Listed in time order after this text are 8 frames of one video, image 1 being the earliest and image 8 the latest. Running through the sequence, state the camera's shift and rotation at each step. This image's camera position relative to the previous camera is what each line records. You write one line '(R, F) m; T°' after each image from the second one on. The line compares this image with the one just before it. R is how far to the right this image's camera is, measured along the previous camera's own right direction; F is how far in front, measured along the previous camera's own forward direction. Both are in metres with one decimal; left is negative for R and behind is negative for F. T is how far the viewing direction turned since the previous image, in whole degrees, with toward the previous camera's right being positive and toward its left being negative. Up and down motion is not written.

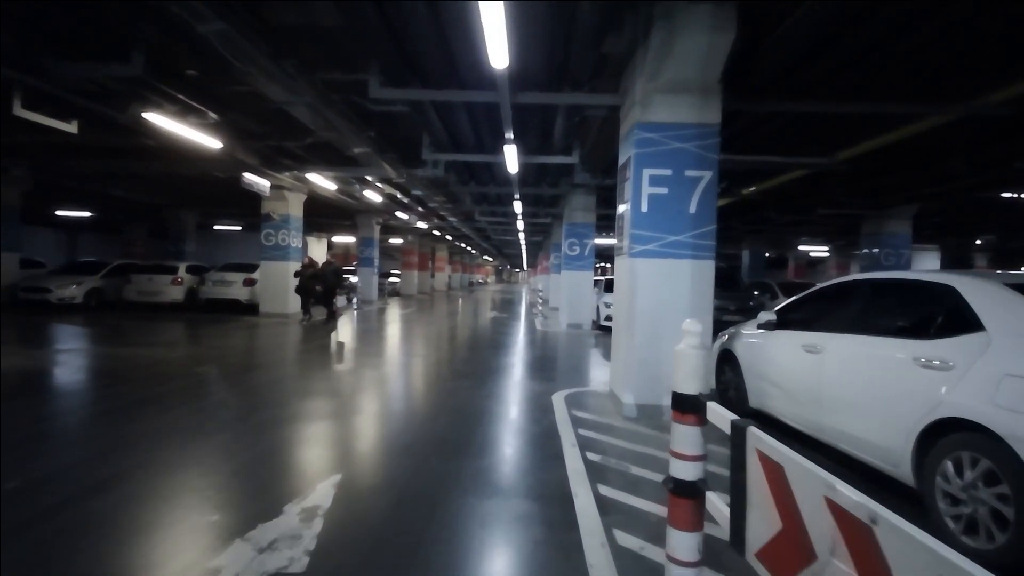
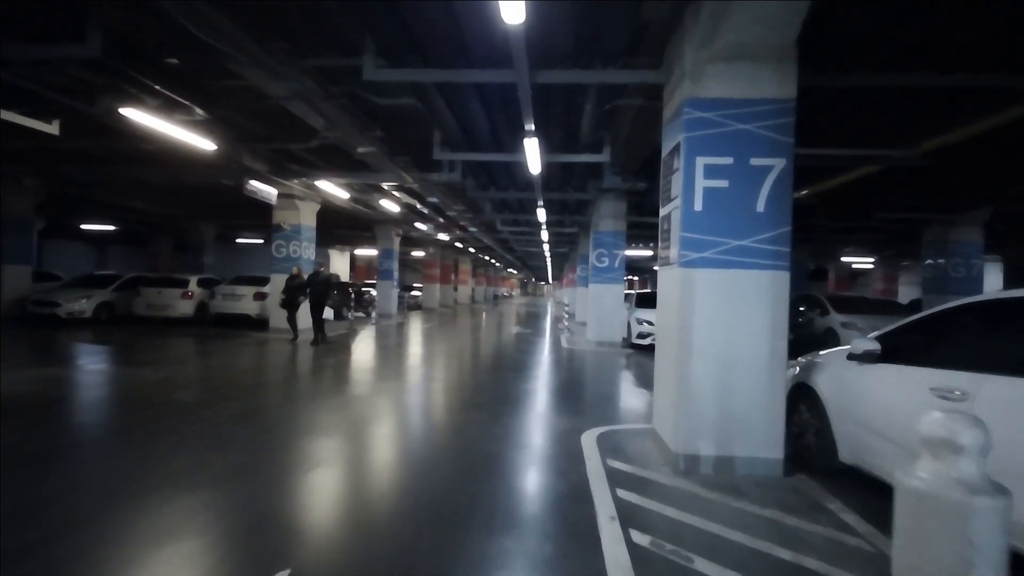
(+0.1, +1.4) m; -3°
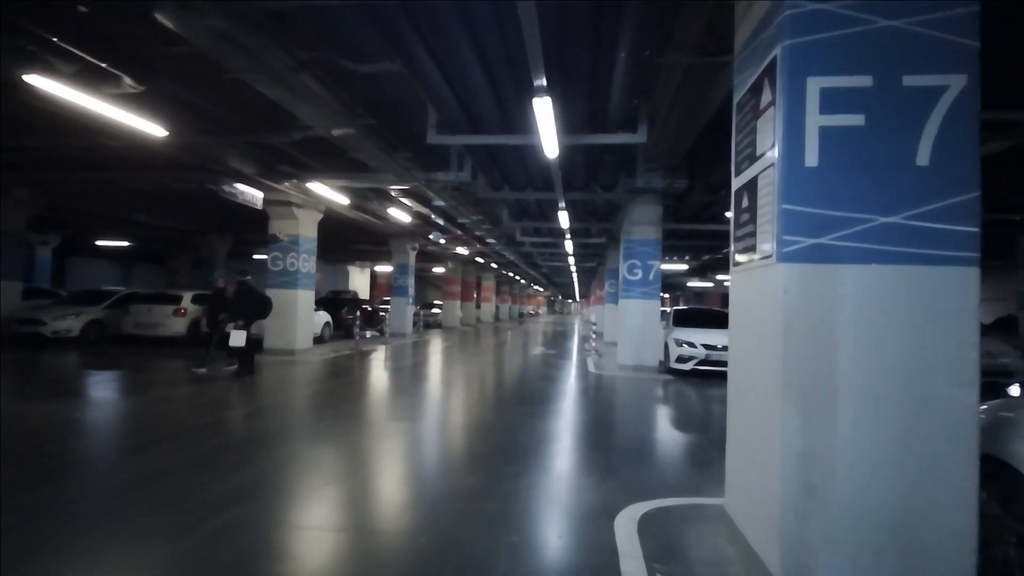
(+0.3, +2.2) m; -3°
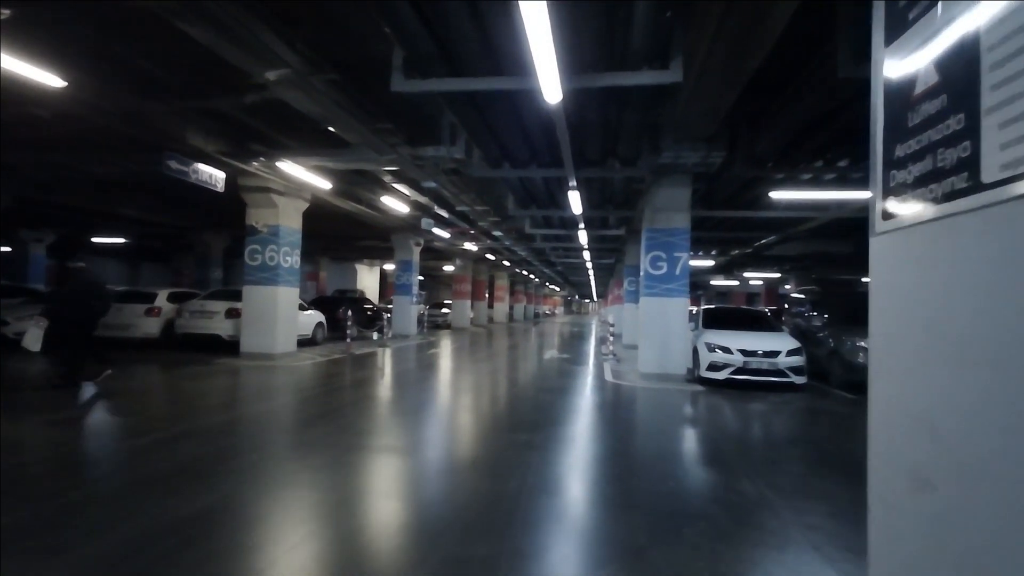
(+0.3, +2.1) m; -2°
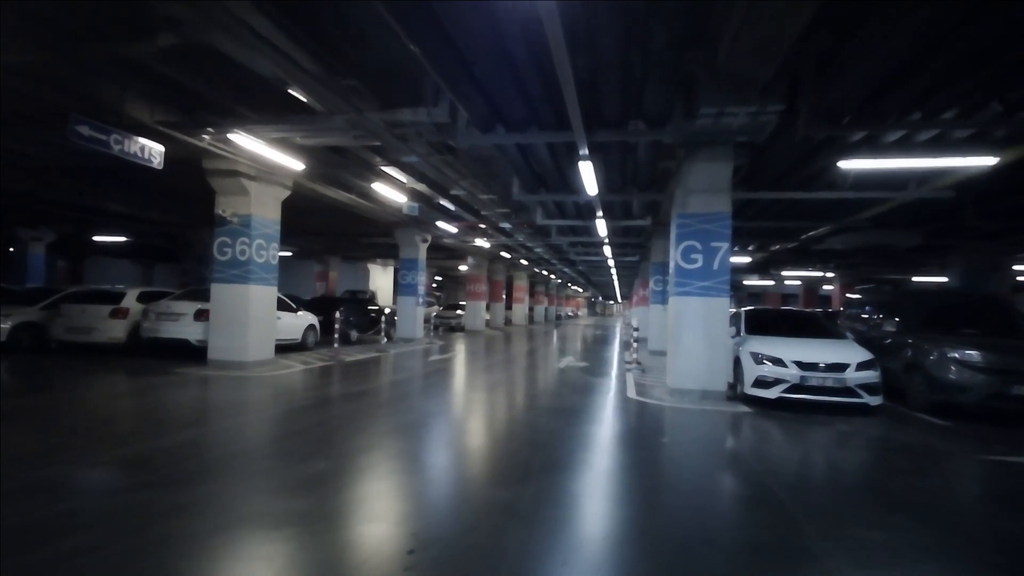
(+0.5, +2.3) m; -3°
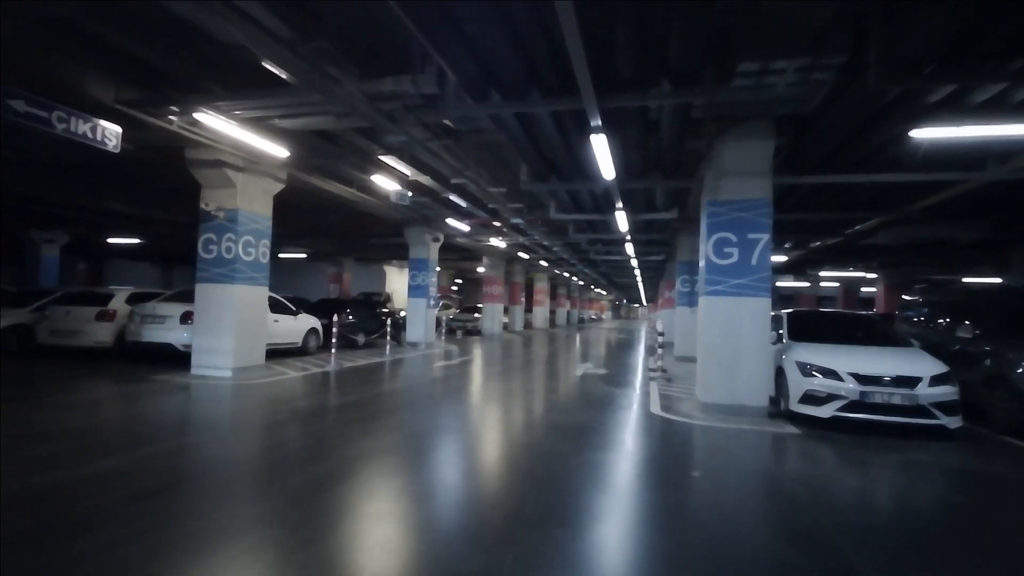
(+0.3, +1.4) m; -3°
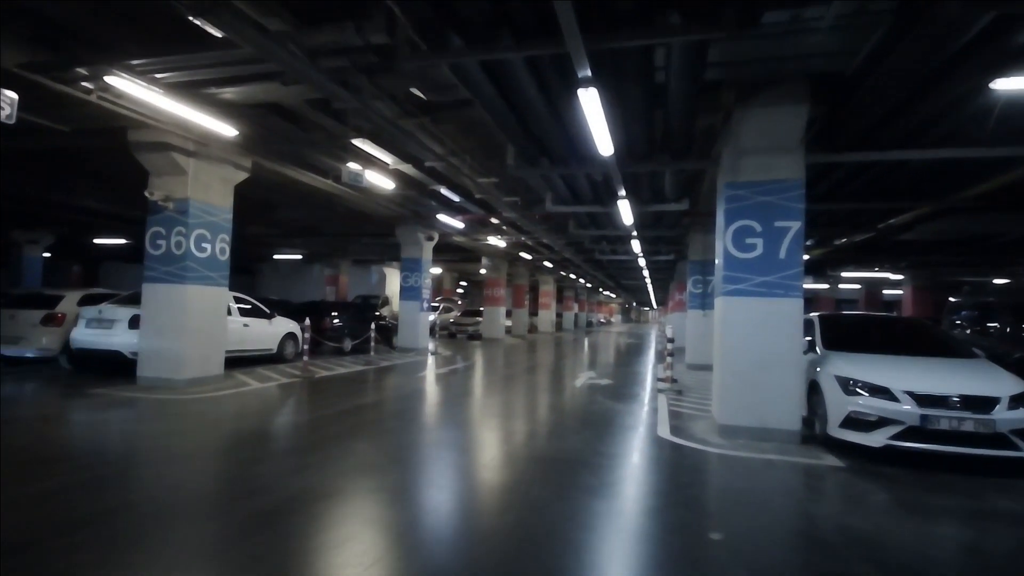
(+0.5, +1.6) m; -1°
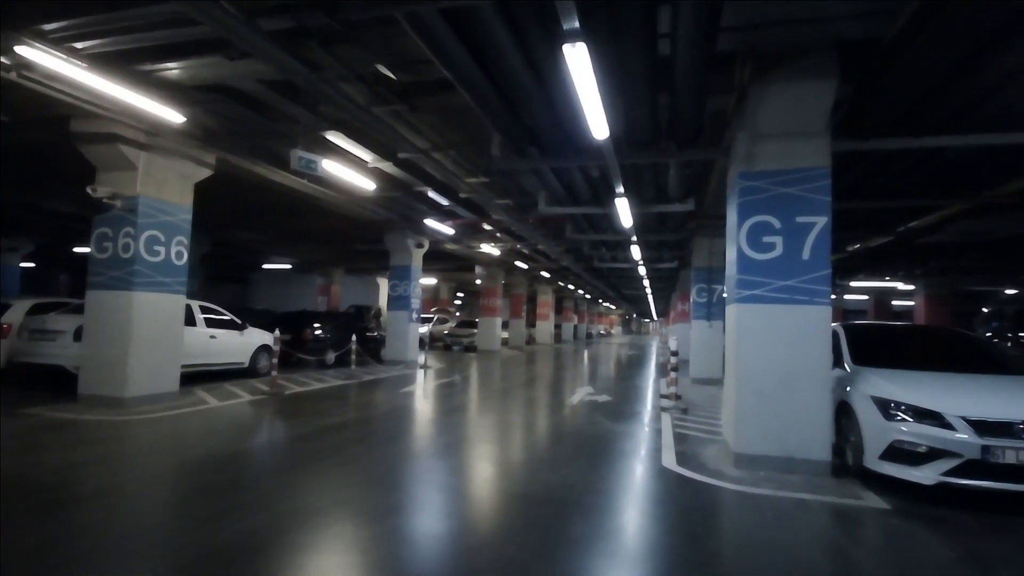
(+0.3, +1.1) m; 0°
